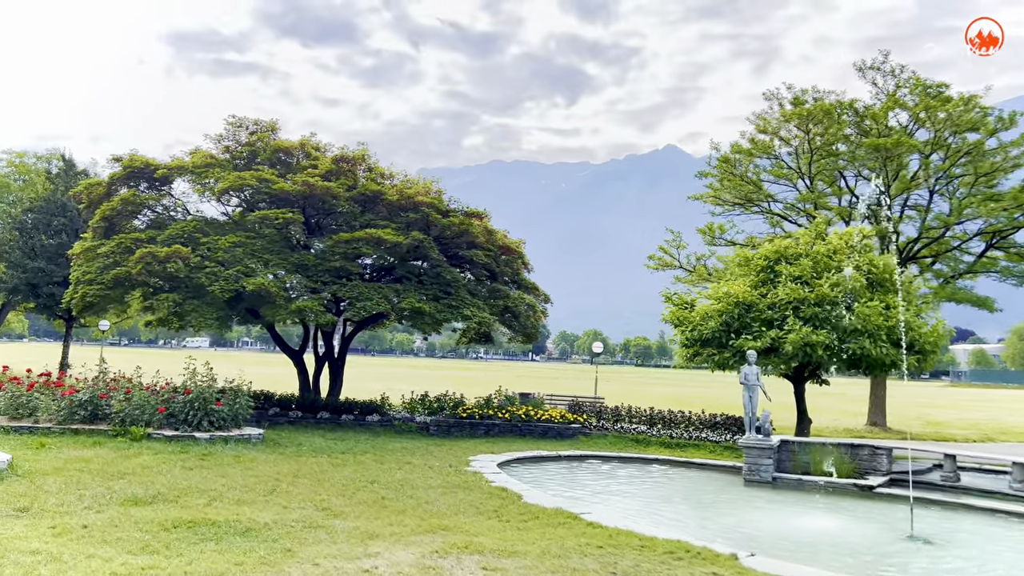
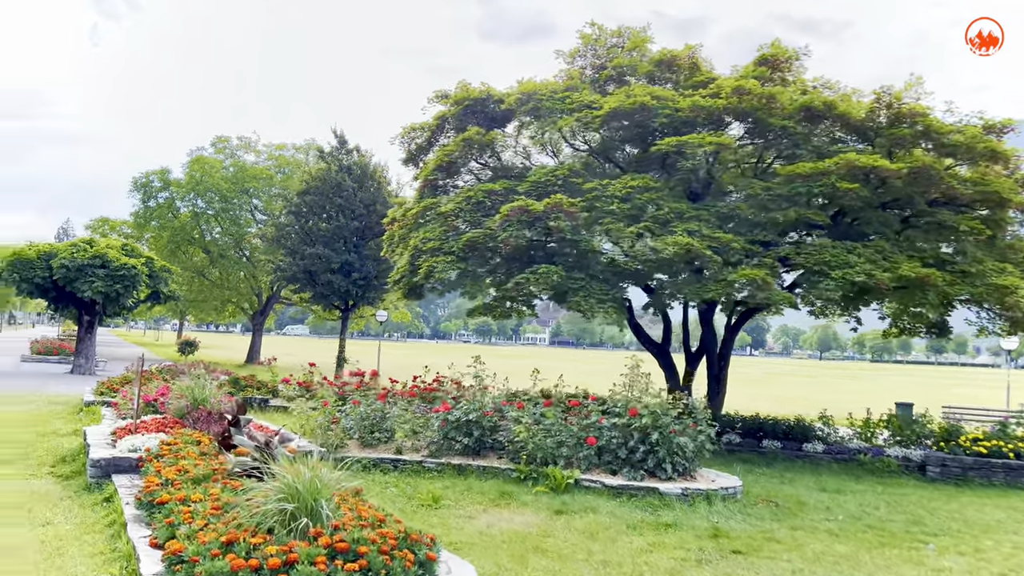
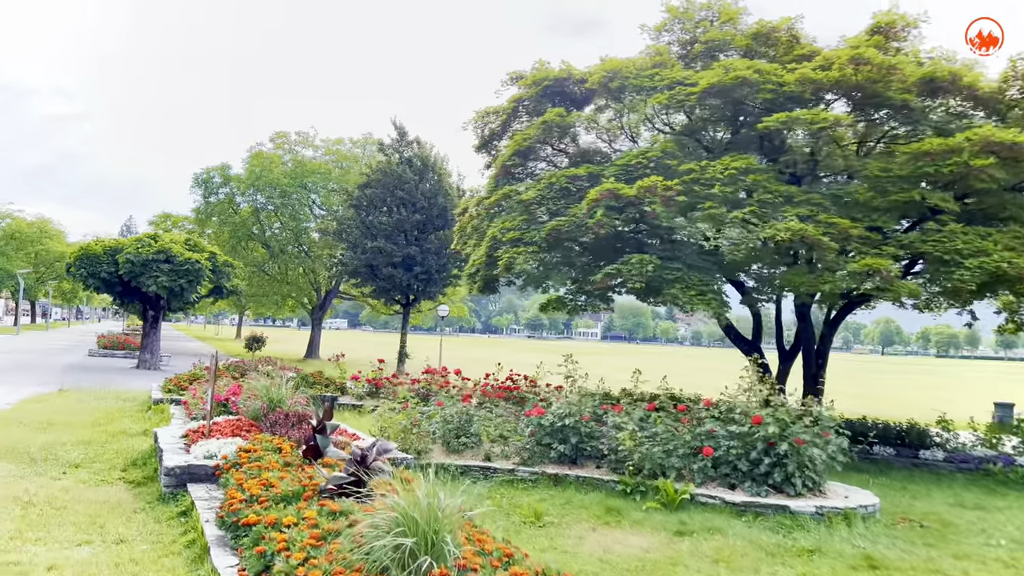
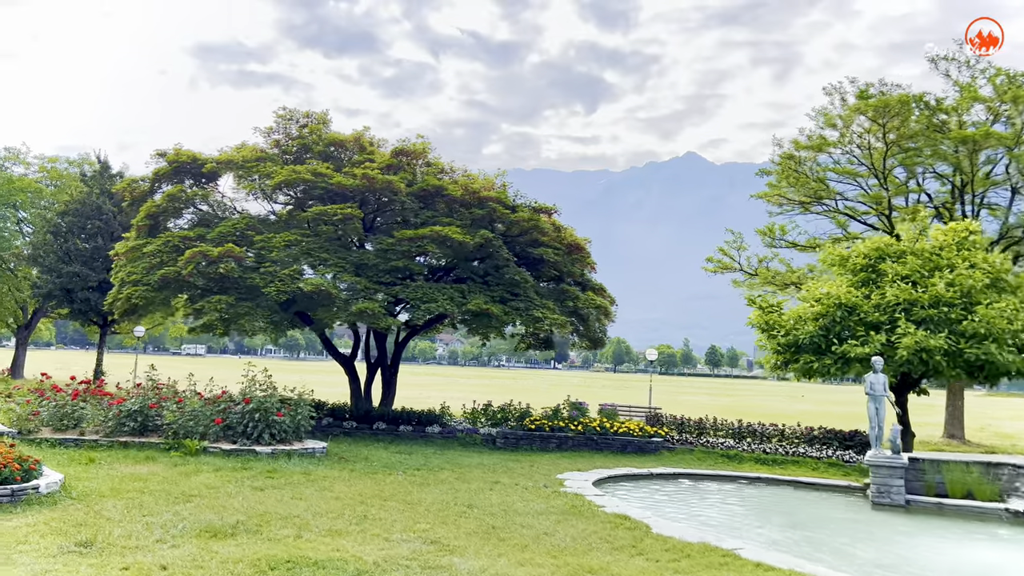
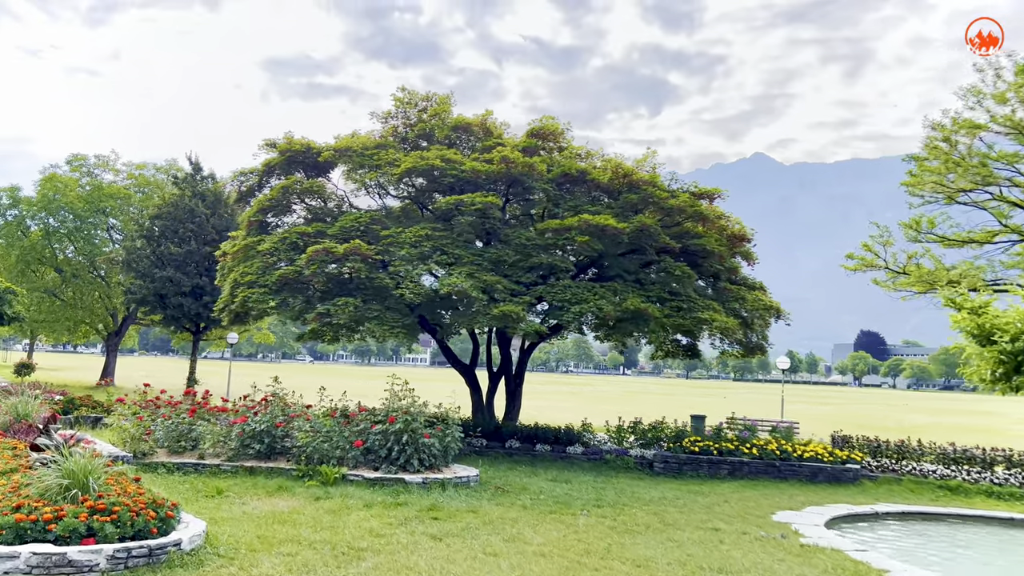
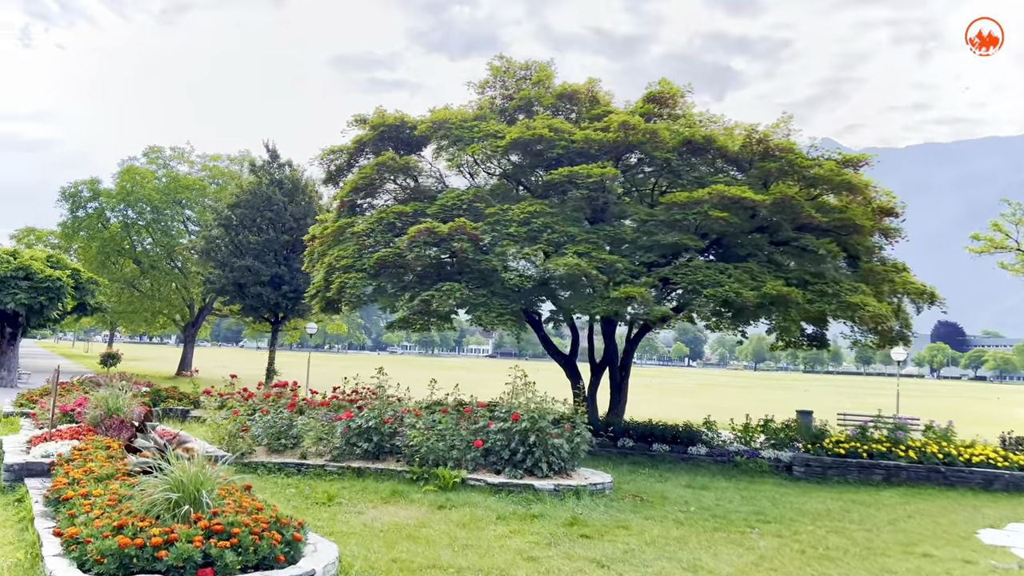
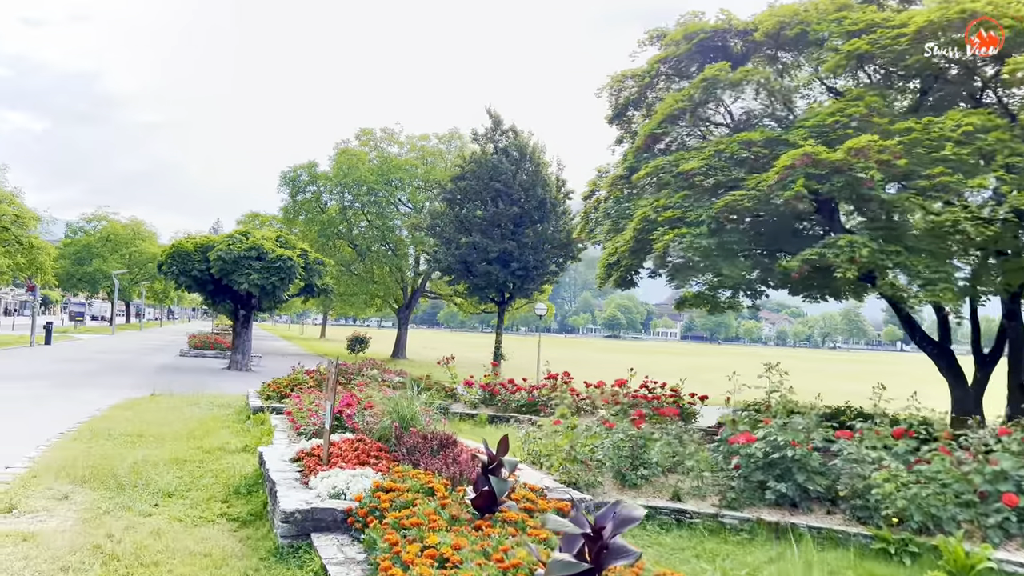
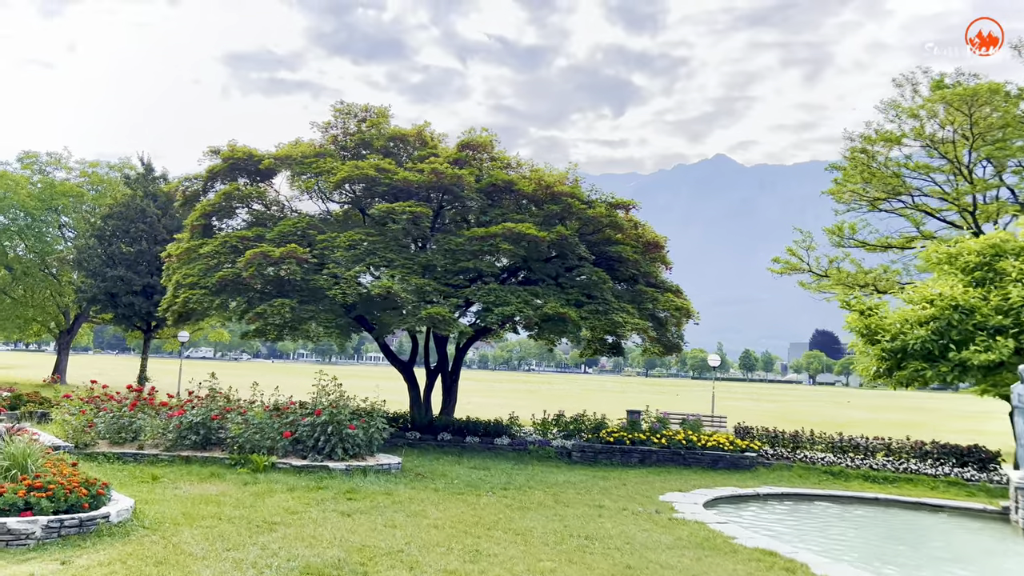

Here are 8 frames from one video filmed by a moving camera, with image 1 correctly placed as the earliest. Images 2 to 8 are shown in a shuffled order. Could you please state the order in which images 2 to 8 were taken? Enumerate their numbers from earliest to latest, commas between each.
4, 8, 5, 6, 2, 3, 7
